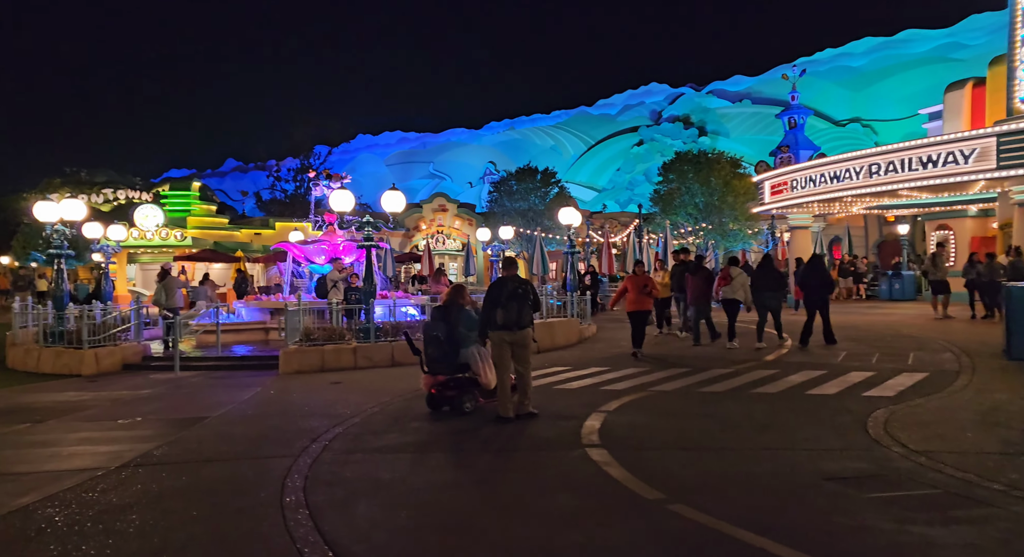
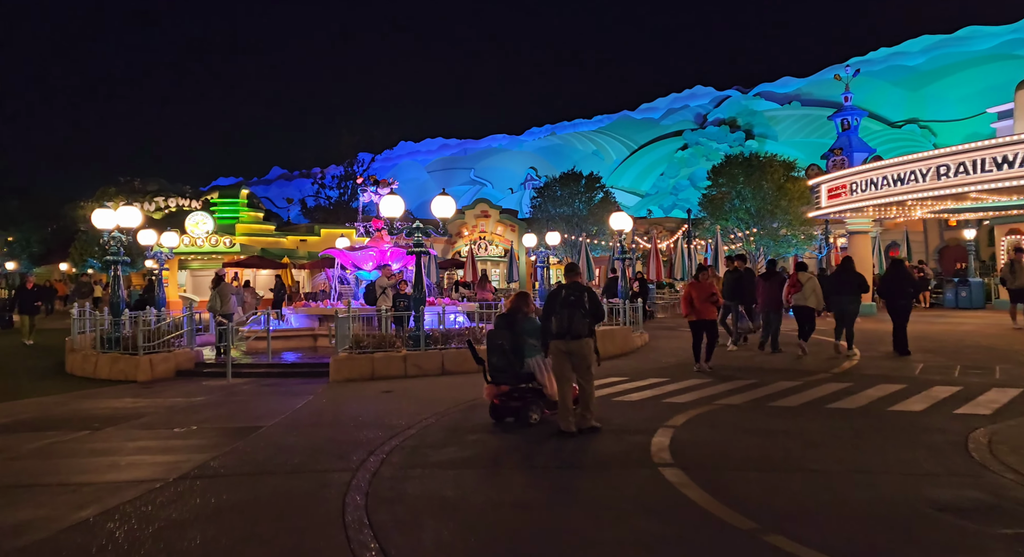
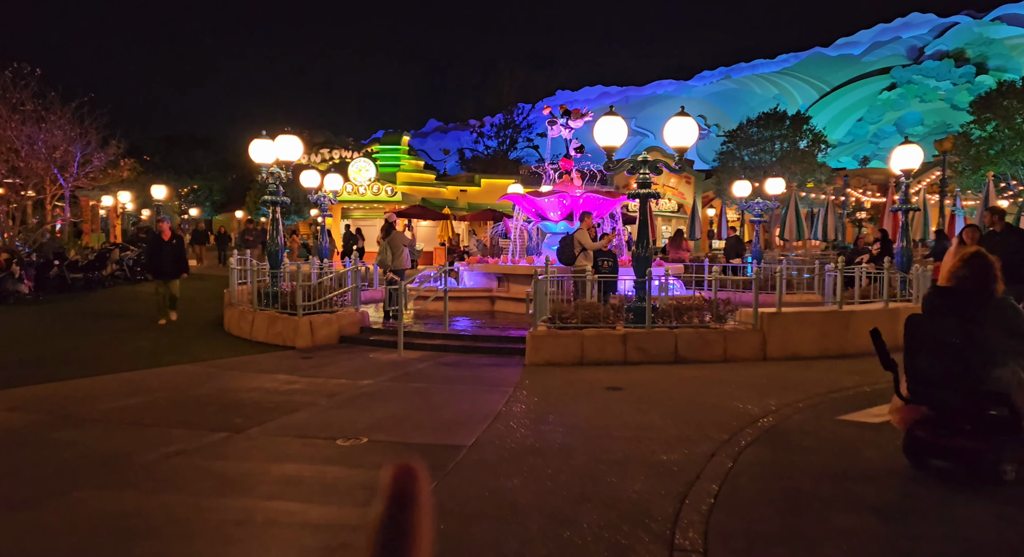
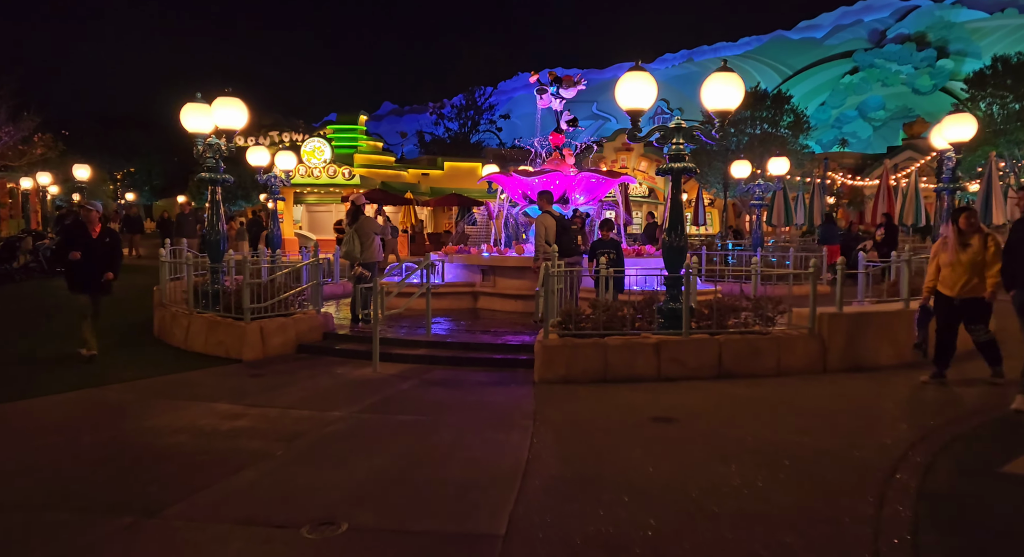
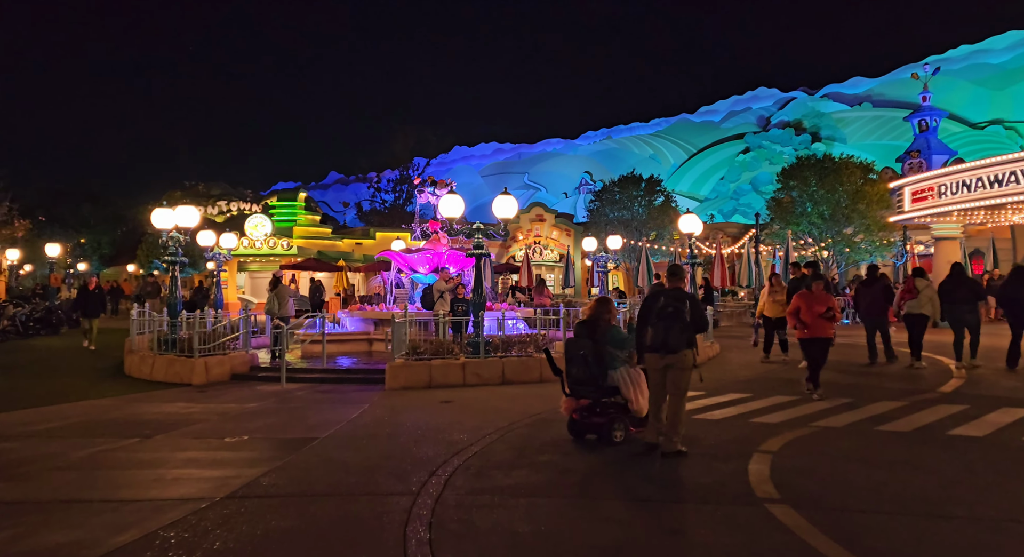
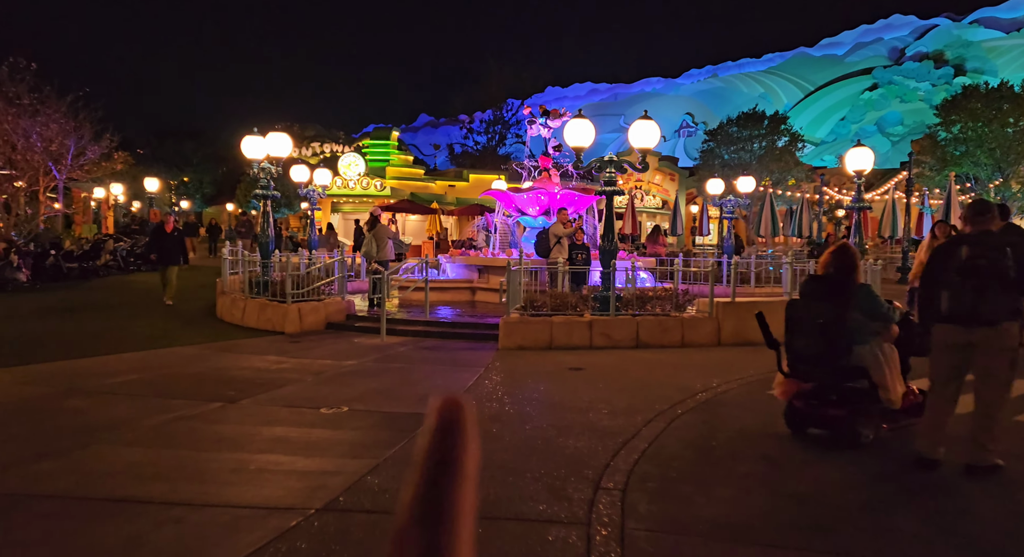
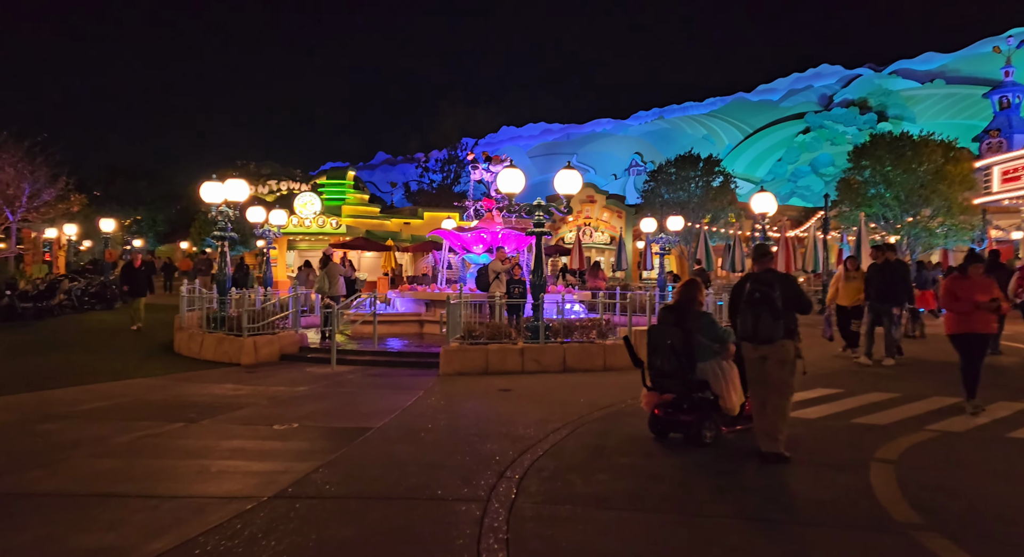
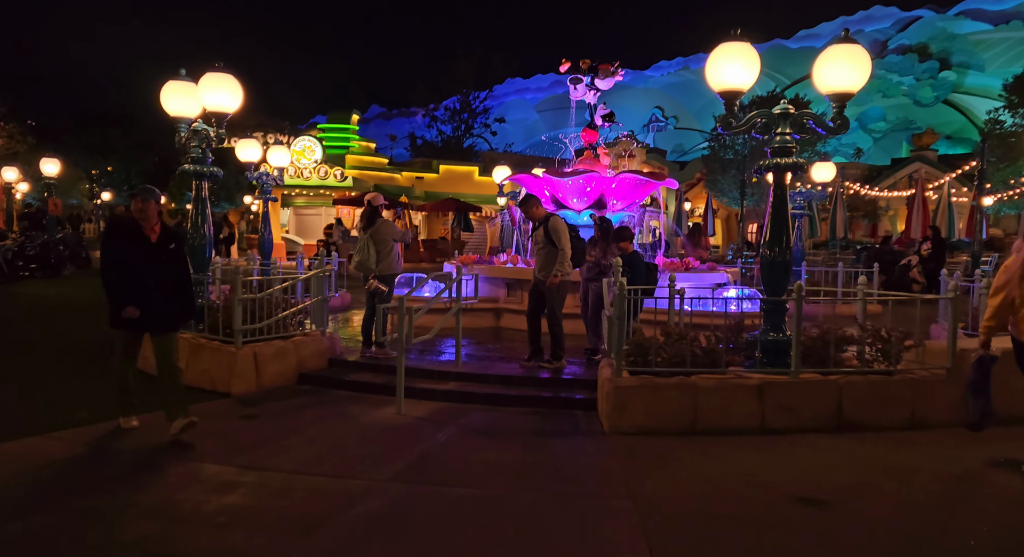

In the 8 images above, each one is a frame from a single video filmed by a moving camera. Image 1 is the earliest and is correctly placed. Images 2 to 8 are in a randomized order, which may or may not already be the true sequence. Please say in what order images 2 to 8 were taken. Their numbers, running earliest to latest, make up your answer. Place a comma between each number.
2, 5, 7, 6, 3, 4, 8
